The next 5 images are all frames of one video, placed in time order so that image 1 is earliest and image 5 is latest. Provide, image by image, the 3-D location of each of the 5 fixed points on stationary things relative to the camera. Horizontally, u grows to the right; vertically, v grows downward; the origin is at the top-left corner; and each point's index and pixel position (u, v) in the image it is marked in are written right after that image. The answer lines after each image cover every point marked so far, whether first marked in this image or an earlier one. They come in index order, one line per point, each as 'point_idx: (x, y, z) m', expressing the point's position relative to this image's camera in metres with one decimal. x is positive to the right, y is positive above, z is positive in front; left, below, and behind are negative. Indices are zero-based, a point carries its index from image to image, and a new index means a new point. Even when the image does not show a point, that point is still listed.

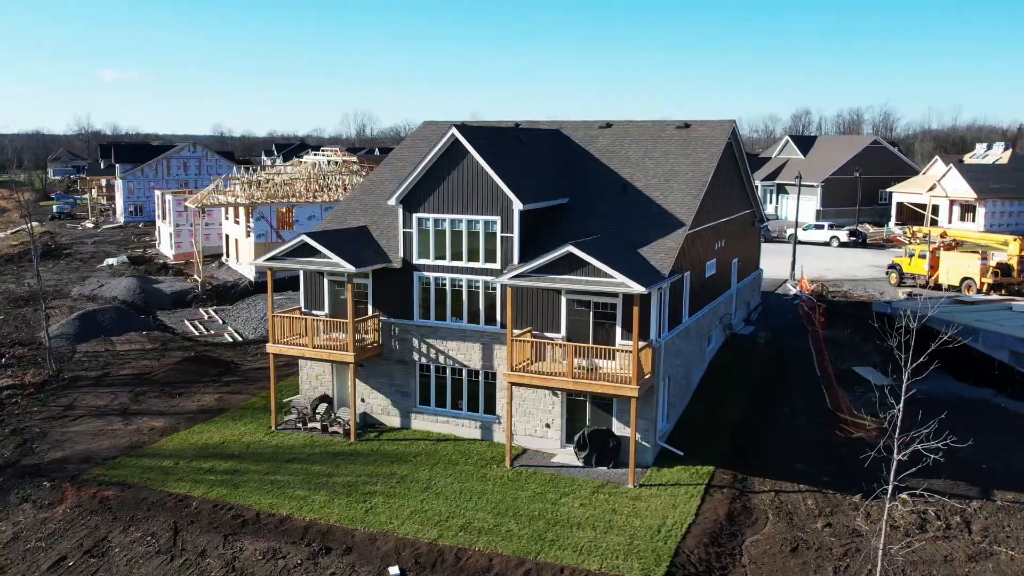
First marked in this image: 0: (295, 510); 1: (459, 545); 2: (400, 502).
0: (-4.3, -4.4, +19.0) m
1: (-0.9, -4.7, +17.4) m
2: (-2.2, -4.3, +19.2) m
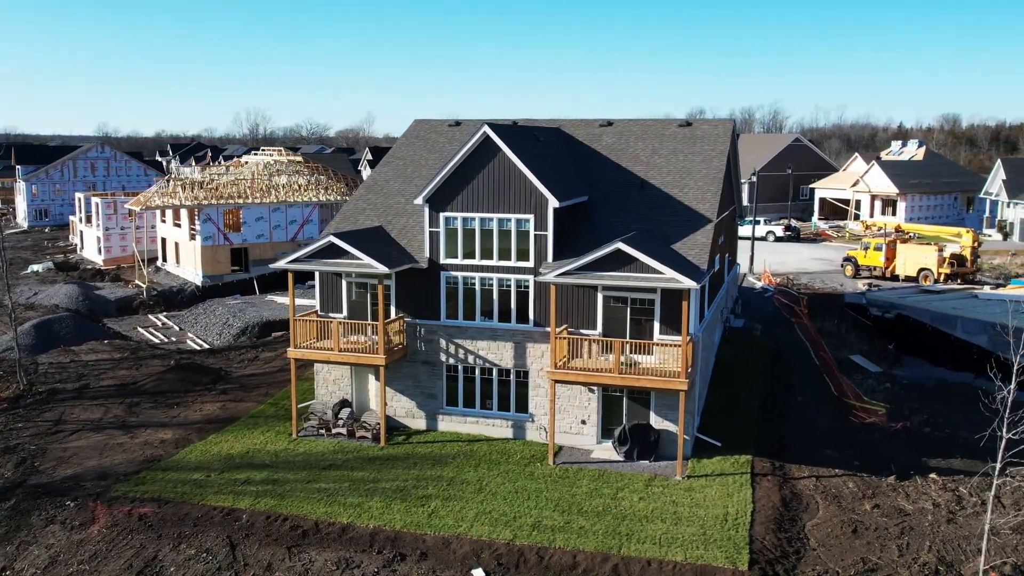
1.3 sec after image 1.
0: (-3.0, -4.5, +18.5) m
1: (+0.5, -4.7, +17.3) m
2: (-1.0, -4.3, +19.0) m
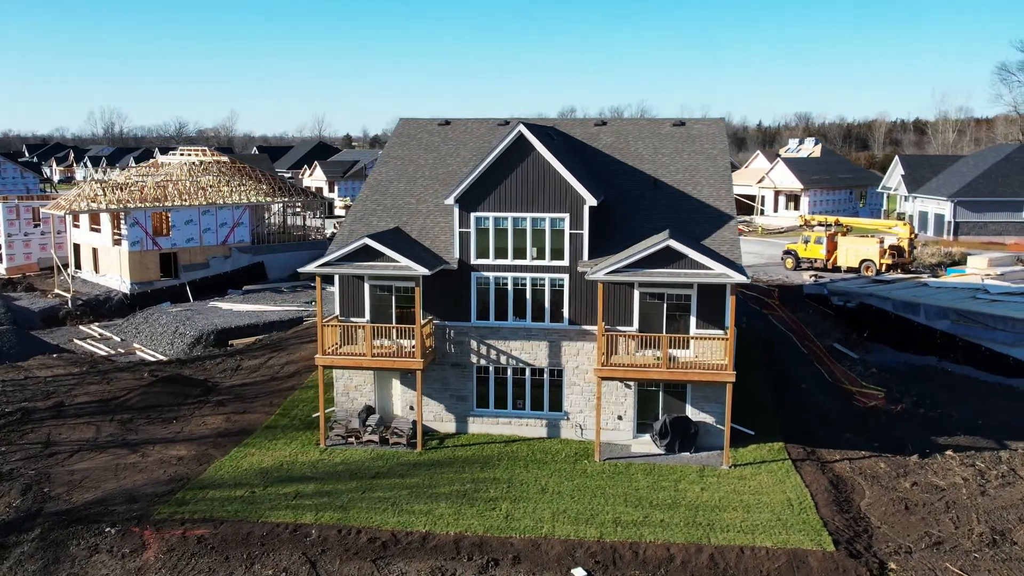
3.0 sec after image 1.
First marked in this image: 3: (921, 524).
0: (-1.5, -4.5, +18.1) m
1: (+2.2, -4.6, +17.5) m
2: (+0.4, -4.3, +18.9) m
3: (+8.0, -4.6, +18.7) m
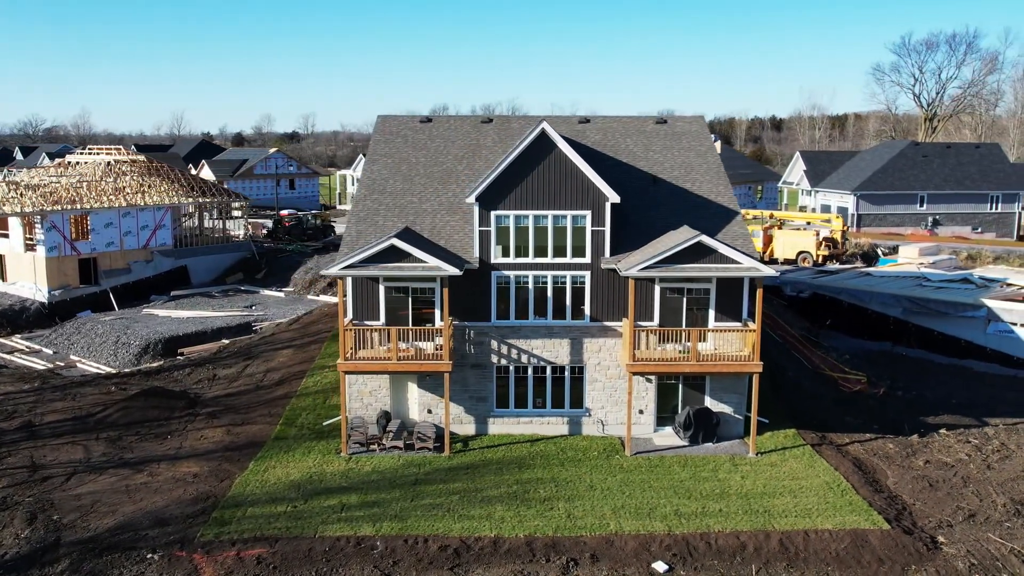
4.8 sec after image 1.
0: (-0.3, -4.5, +17.8) m
1: (+3.5, -4.5, +17.8) m
2: (+1.5, -4.3, +18.9) m
3: (+9.1, -4.4, +19.8) m
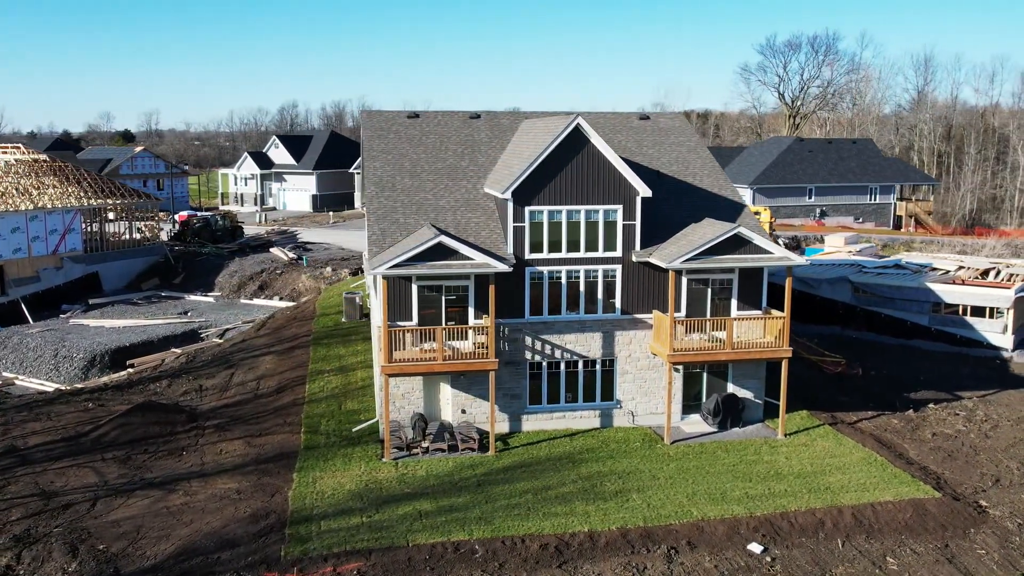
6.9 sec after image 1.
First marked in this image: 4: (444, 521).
0: (+1.4, -4.4, +17.8) m
1: (+5.1, -4.3, +18.4) m
2: (+3.0, -4.1, +19.2) m
3: (+10.3, -4.0, +21.4) m
4: (-1.3, -4.4, +17.8) m
